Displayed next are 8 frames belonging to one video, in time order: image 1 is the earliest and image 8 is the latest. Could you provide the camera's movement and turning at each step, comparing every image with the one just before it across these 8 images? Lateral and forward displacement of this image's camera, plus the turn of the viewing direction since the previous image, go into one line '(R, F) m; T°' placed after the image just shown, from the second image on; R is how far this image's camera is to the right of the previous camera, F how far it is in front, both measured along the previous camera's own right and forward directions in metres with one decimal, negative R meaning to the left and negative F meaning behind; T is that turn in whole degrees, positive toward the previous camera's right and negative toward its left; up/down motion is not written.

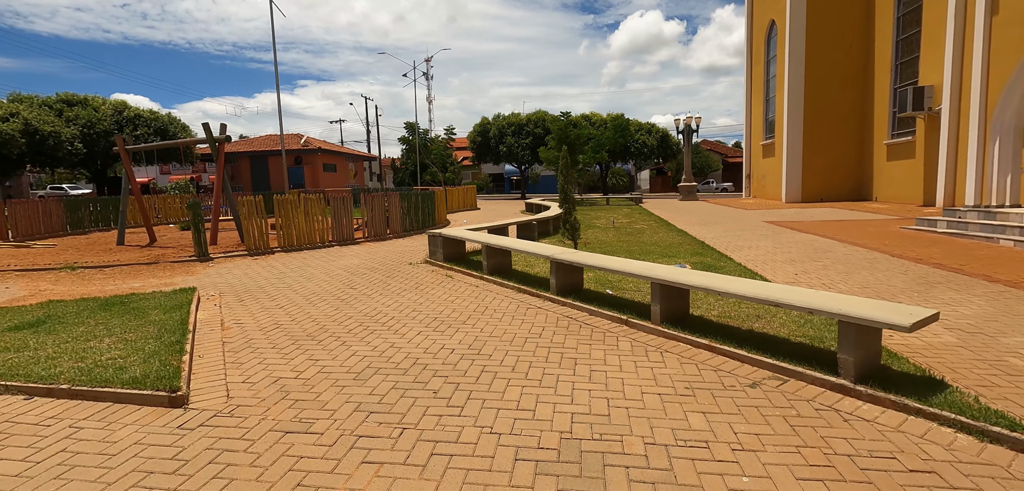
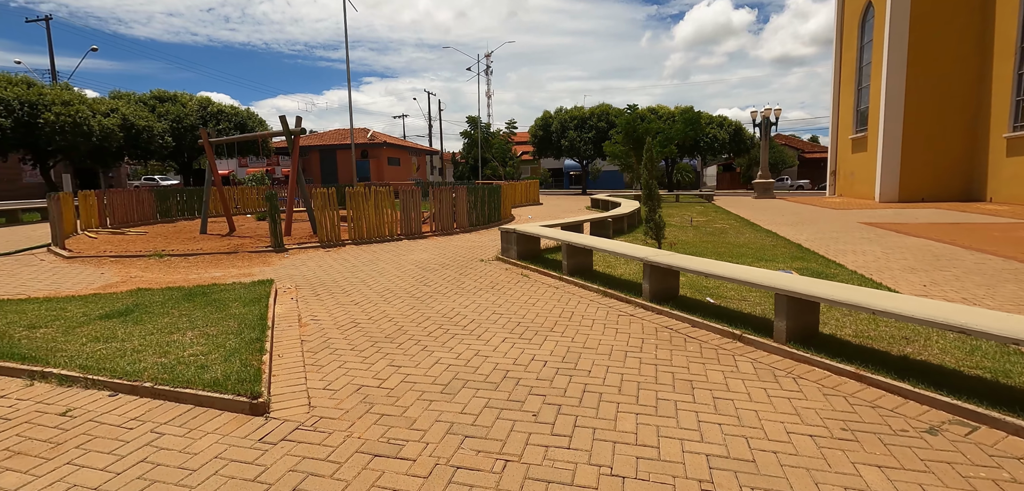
(-0.4, +0.5) m; -6°
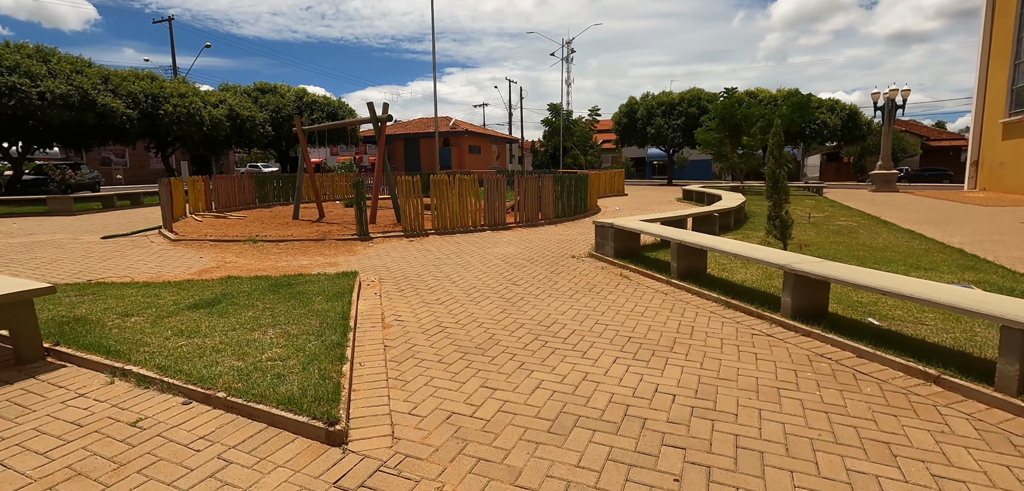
(-0.3, +0.7) m; -9°
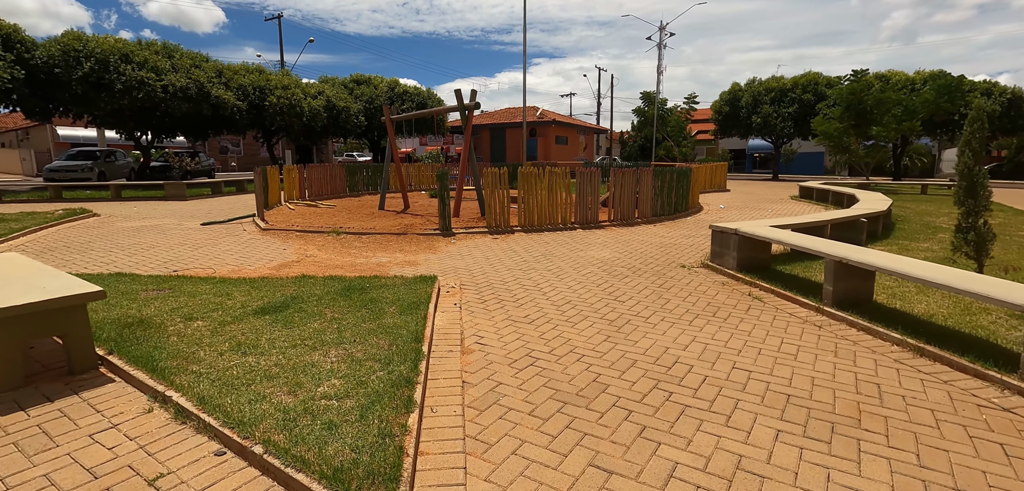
(-0.2, +0.9) m; -9°
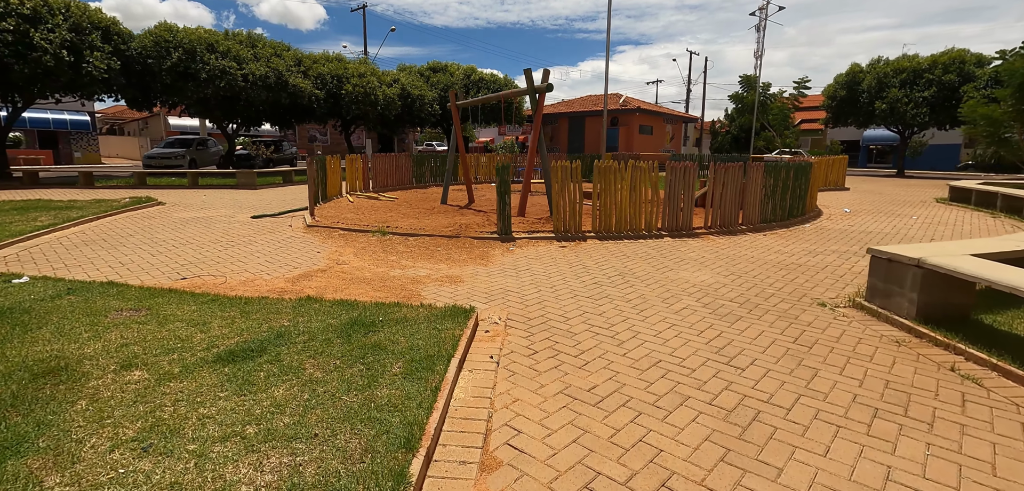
(+0.1, +1.6) m; -9°
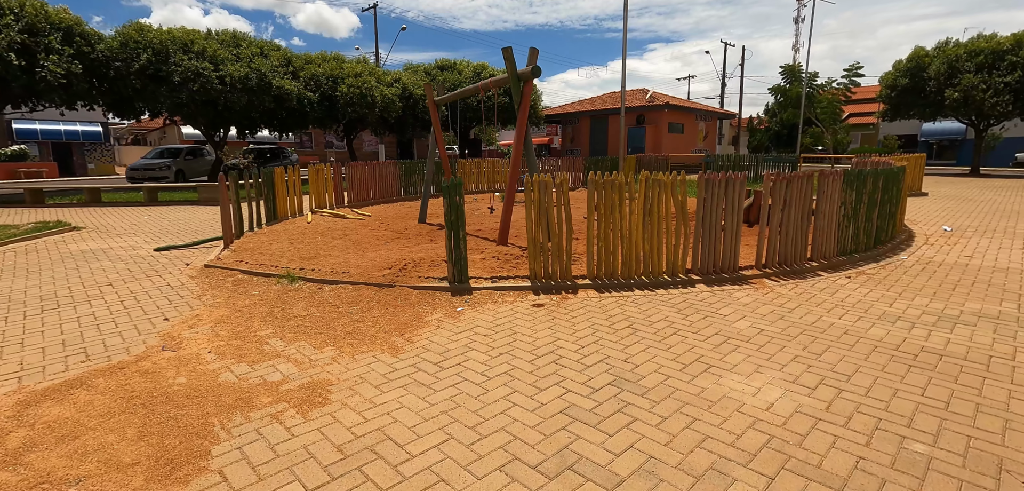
(+0.8, +2.6) m; -4°
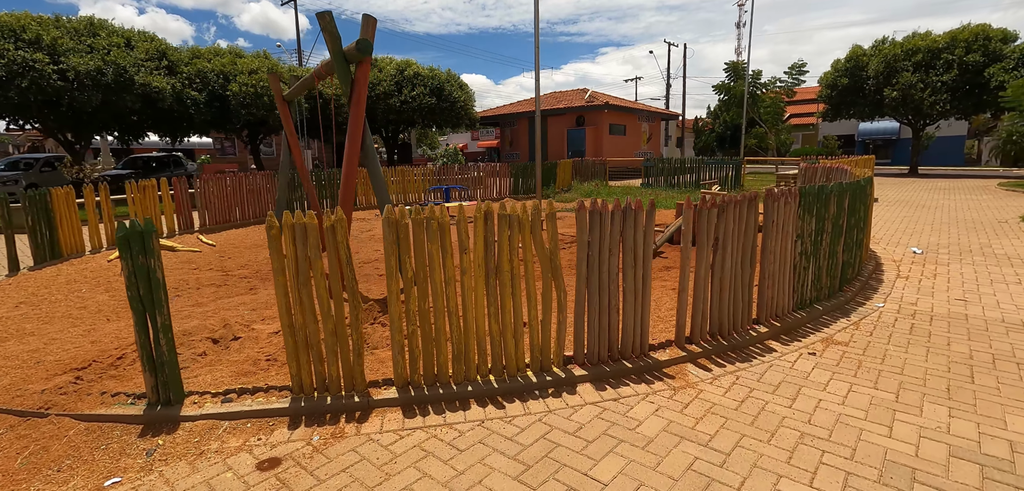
(+1.4, +2.2) m; +5°
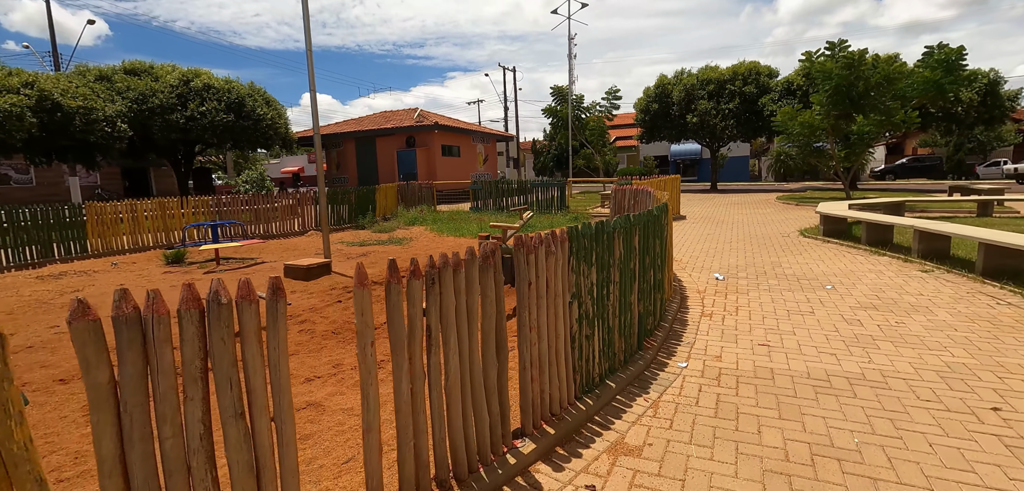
(+1.4, +1.5) m; +16°
